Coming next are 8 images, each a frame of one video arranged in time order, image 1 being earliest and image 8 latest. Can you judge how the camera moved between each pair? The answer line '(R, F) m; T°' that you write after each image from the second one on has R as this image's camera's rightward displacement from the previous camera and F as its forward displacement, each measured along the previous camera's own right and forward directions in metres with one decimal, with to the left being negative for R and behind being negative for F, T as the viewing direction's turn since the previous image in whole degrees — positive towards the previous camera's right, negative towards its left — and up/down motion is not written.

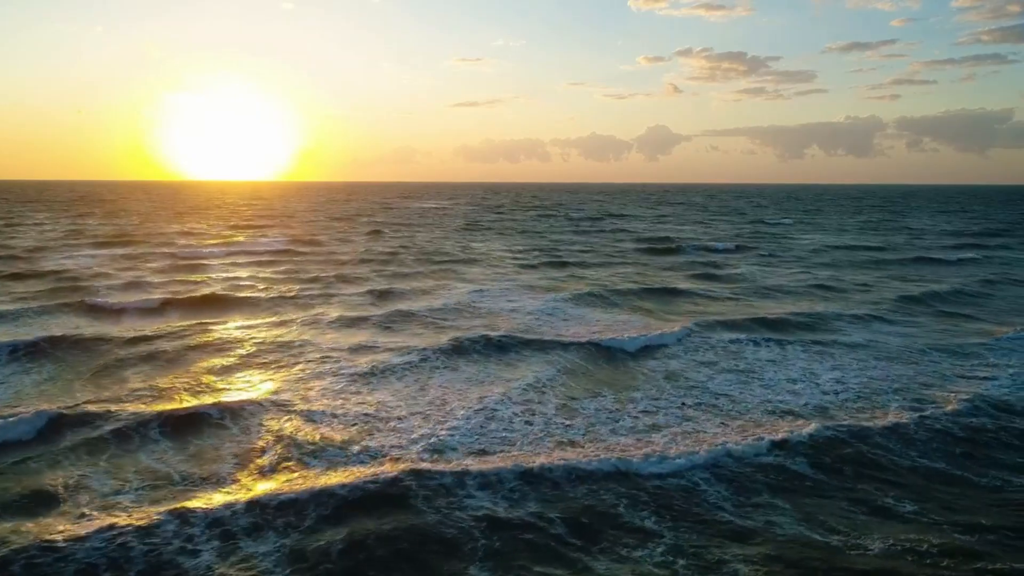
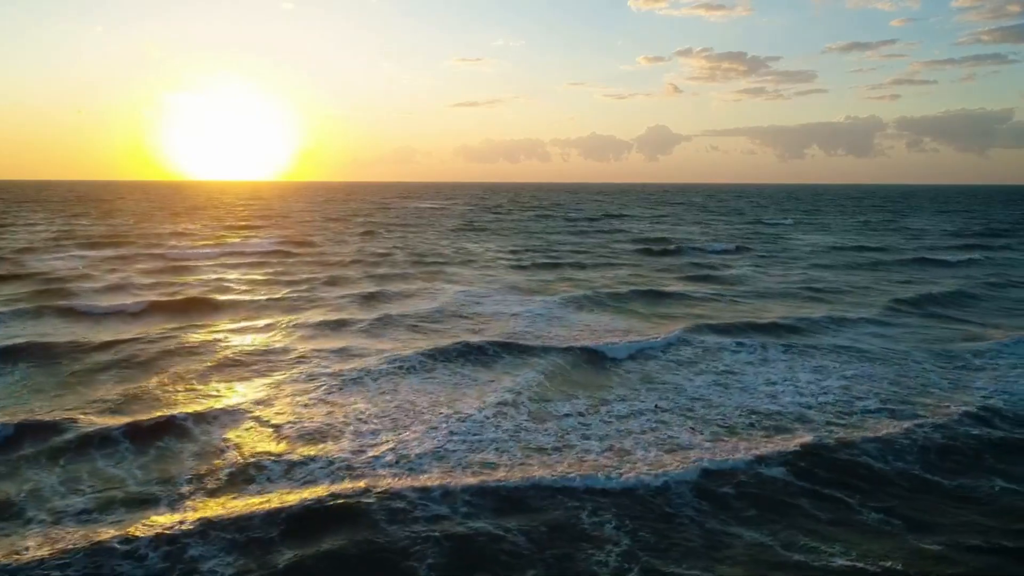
(-3.5, +1.1) m; 0°
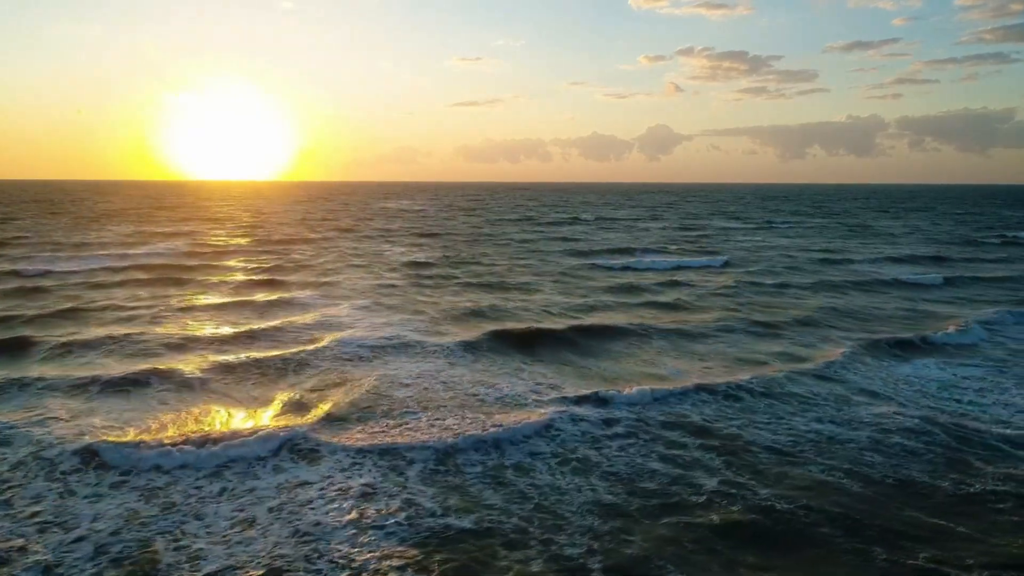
(+6.0, +2.4) m; 0°
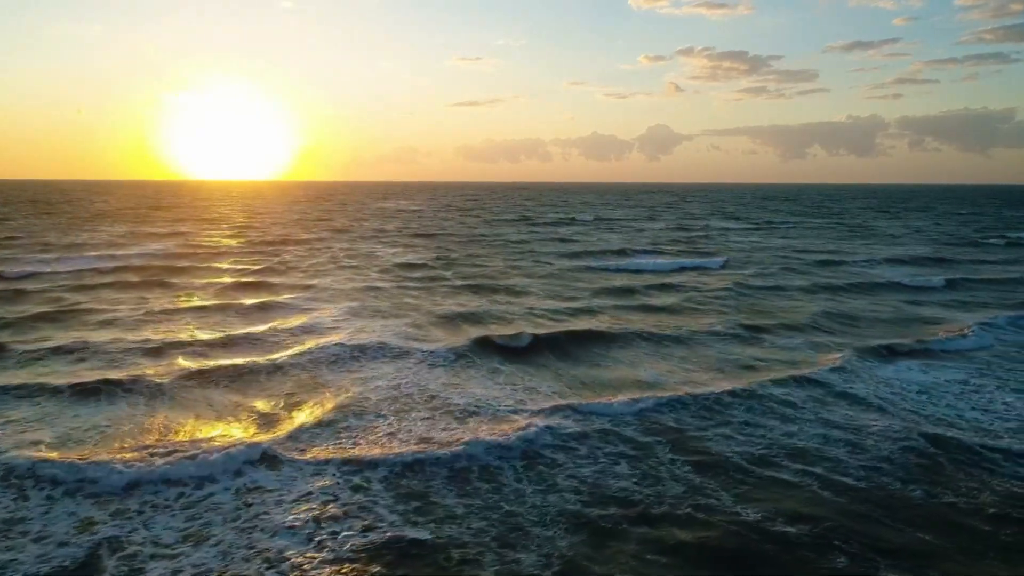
(-8.1, -1.0) m; 0°
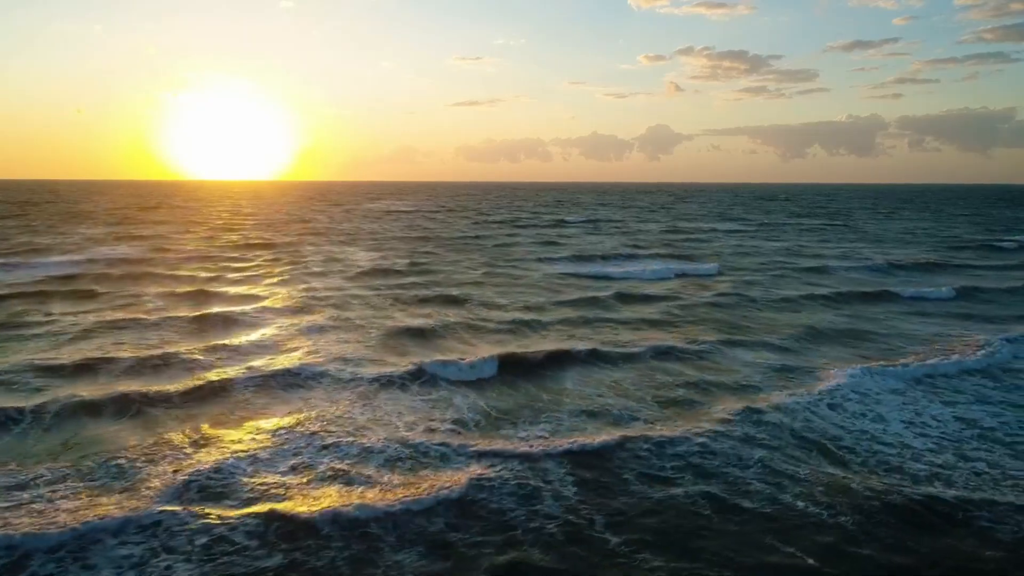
(+3.2, +0.5) m; 0°
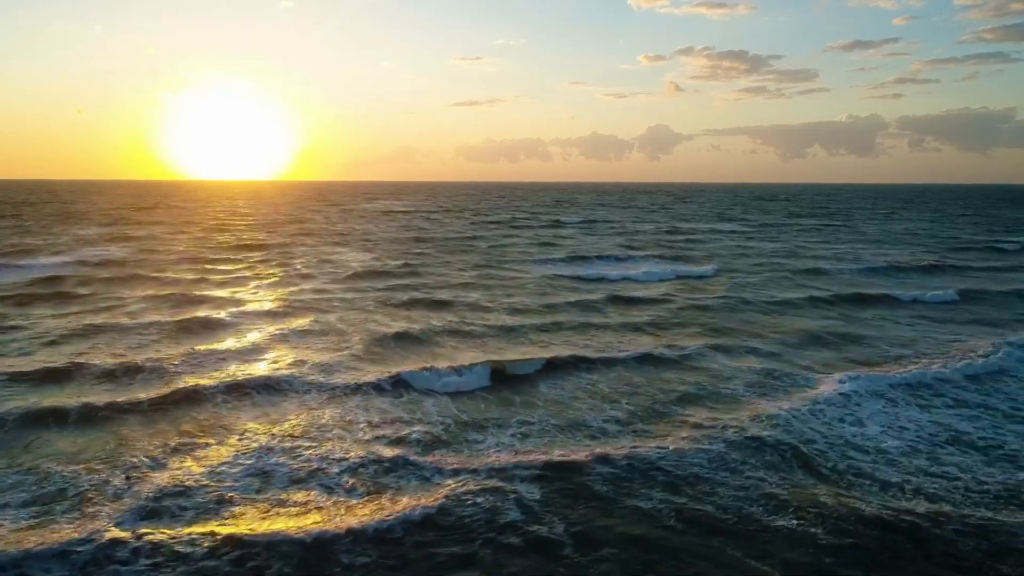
(-7.7, -0.8) m; 0°
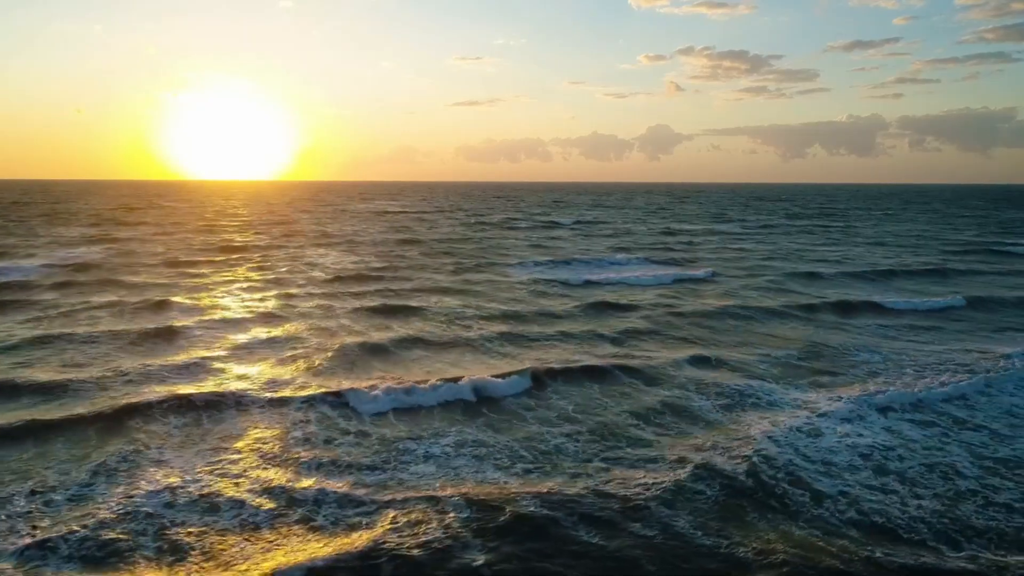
(+5.6, +1.2) m; 0°
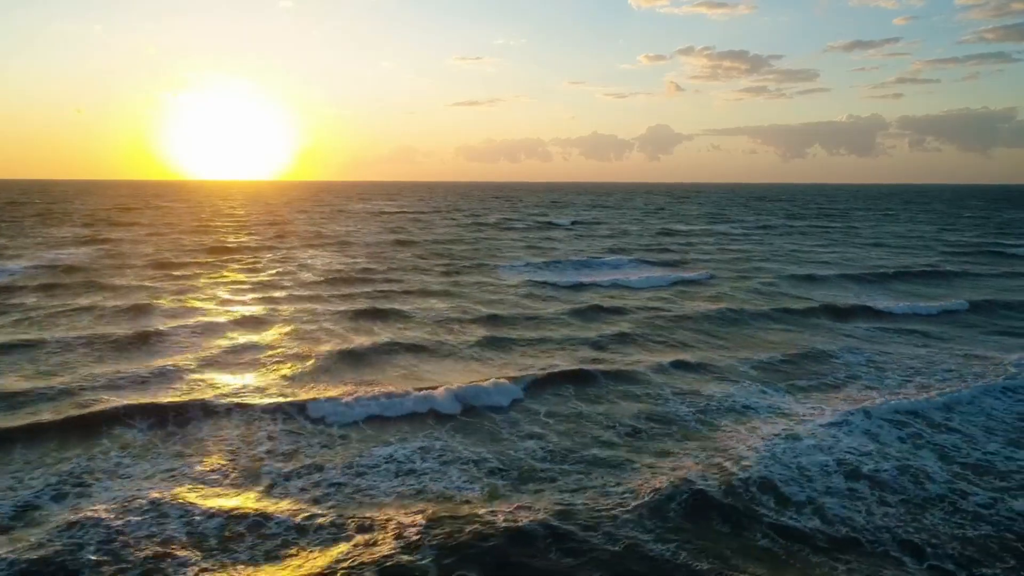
(-6.8, -0.2) m; 0°
